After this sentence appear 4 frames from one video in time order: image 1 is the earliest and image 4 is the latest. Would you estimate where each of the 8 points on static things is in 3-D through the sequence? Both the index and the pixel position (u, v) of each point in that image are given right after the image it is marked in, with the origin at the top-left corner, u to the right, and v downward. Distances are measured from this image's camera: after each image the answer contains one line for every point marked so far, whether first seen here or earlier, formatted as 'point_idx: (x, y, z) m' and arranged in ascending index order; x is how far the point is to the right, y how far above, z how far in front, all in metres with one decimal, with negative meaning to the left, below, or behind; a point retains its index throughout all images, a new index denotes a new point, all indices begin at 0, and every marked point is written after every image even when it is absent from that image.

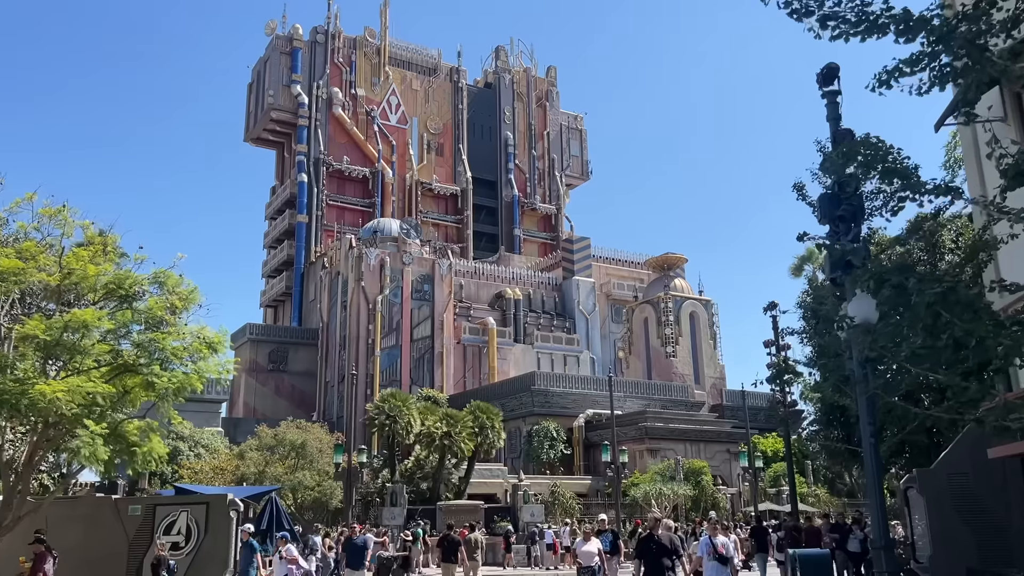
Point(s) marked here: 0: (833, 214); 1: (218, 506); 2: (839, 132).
0: (+3.6, +0.8, +9.8) m
1: (-5.1, -3.8, +15.2) m
2: (+3.8, +1.8, +10.1) m
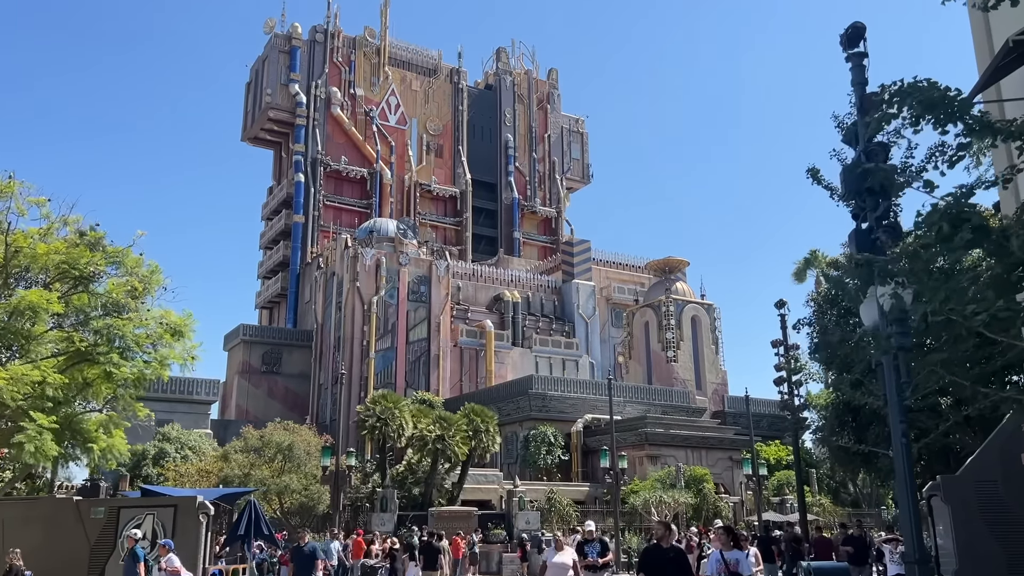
0: (+3.5, +1.0, +8.8) m
1: (-5.3, -3.6, +14.1) m
2: (+3.7, +2.0, +9.1) m
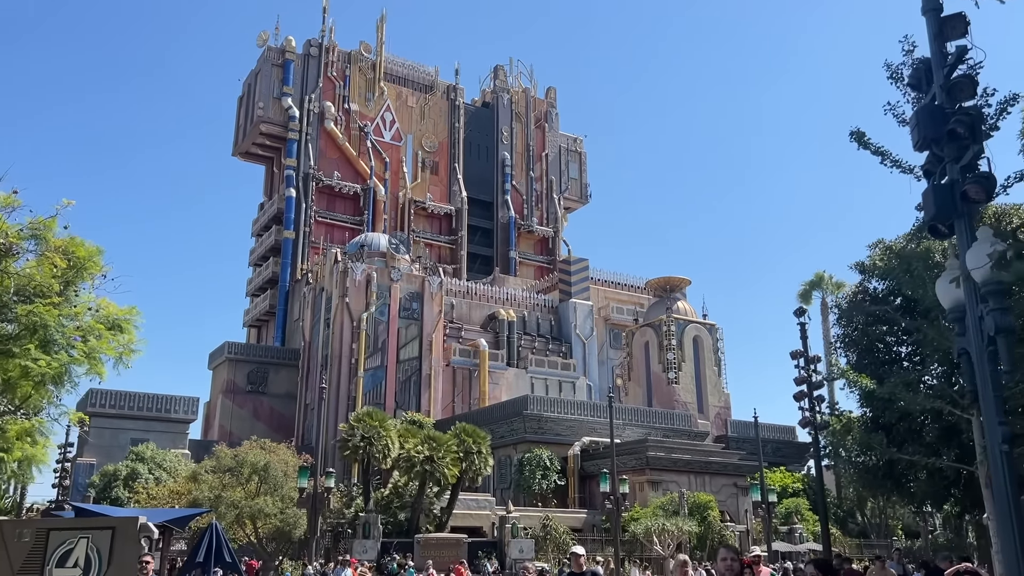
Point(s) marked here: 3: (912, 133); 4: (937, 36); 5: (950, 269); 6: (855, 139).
0: (+3.4, +1.3, +7.0) m
1: (-5.4, -3.4, +12.2) m
2: (+3.6, +2.2, +7.4) m
3: (+3.4, +1.3, +7.3) m
4: (+3.5, +2.1, +7.3) m
5: (+3.6, +0.2, +7.1) m
6: (+4.8, +2.1, +12.3) m
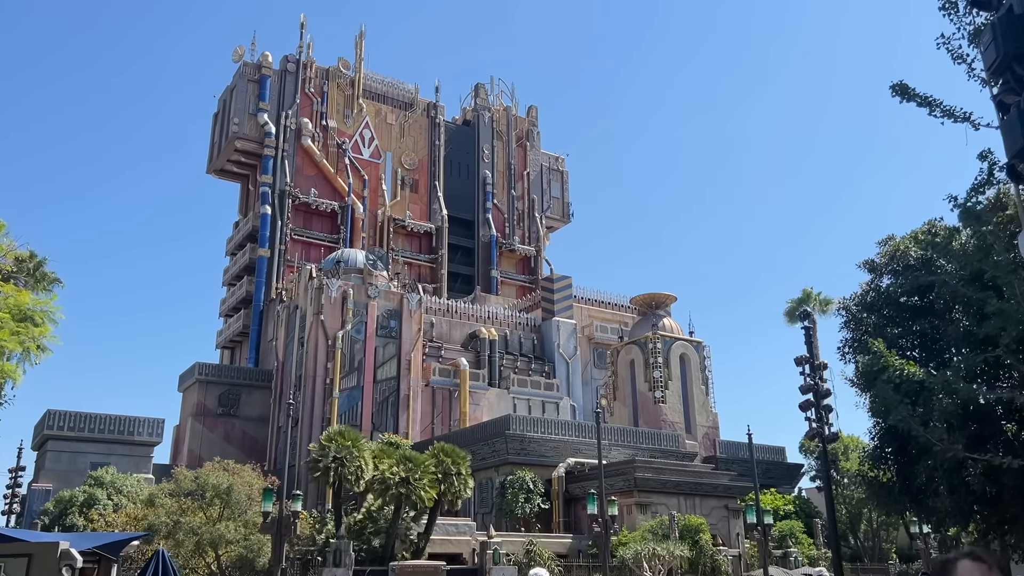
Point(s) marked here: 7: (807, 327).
0: (+3.3, +1.6, +5.7) m
1: (-5.6, -3.3, +10.5) m
2: (+3.5, +2.5, +6.1) m
3: (+3.2, +1.6, +5.9) m
4: (+3.4, +2.4, +5.9) m
5: (+3.4, +0.5, +5.7) m
6: (+4.6, +2.2, +11.0) m
7: (+5.8, -0.7, +17.1) m
